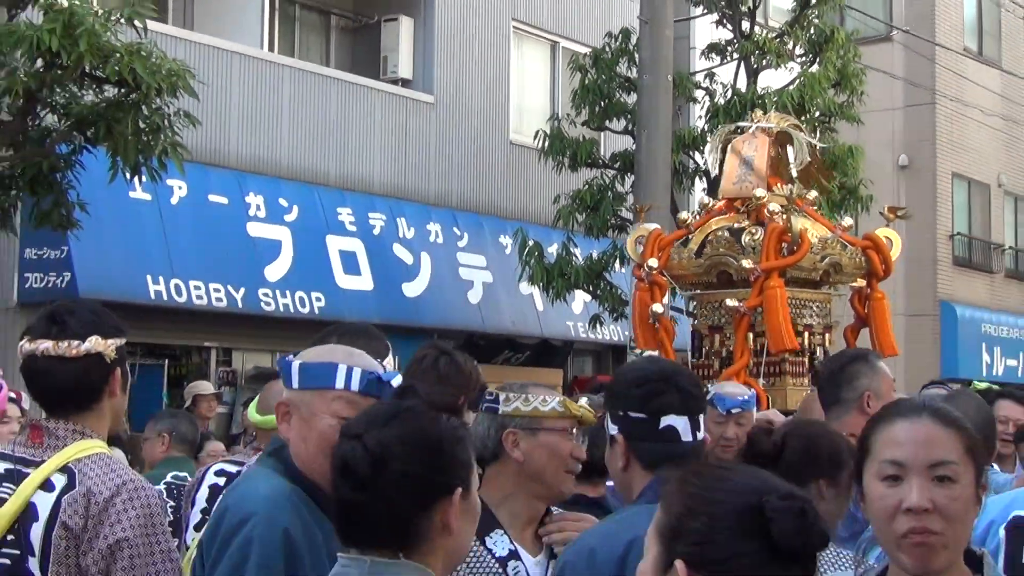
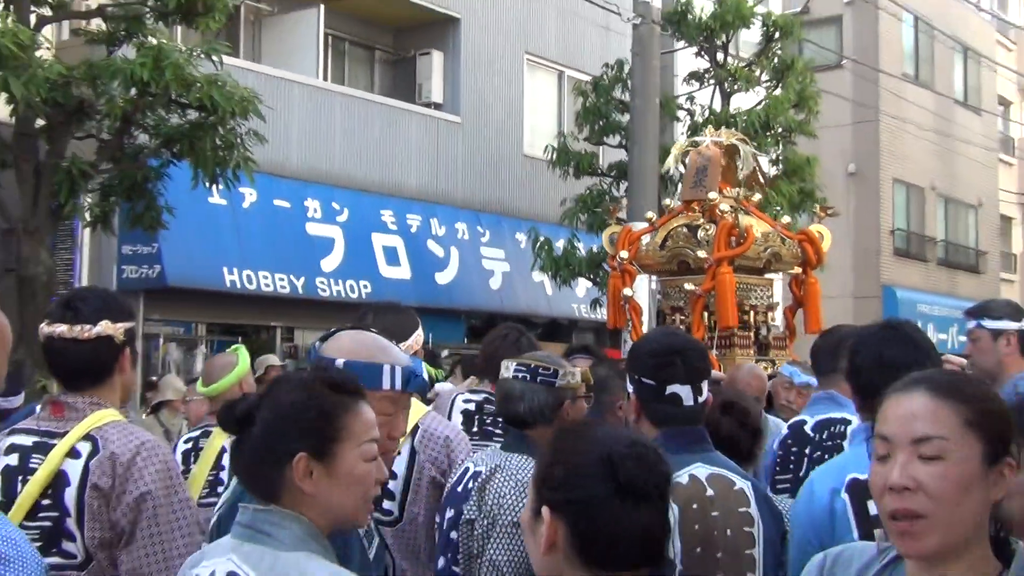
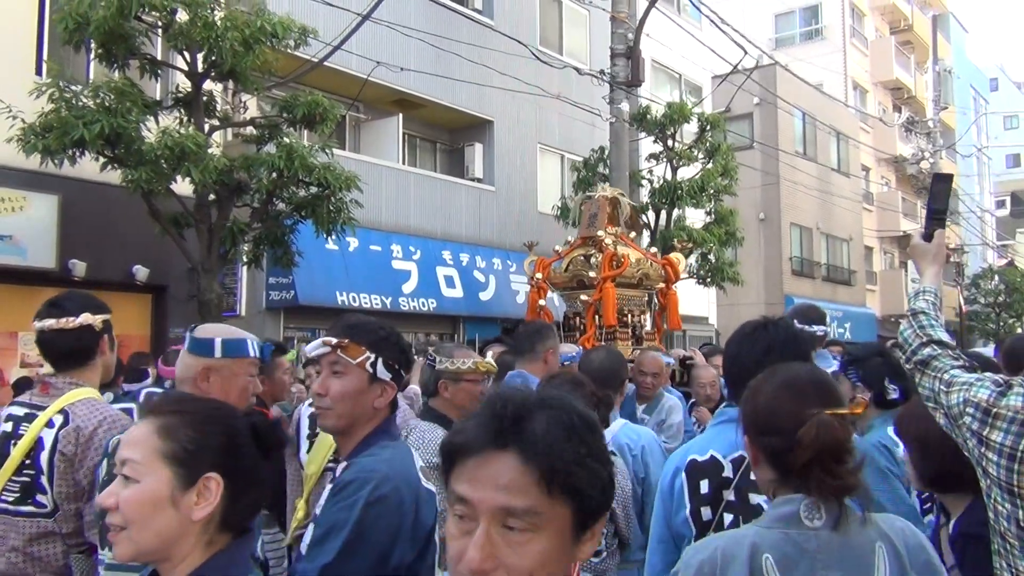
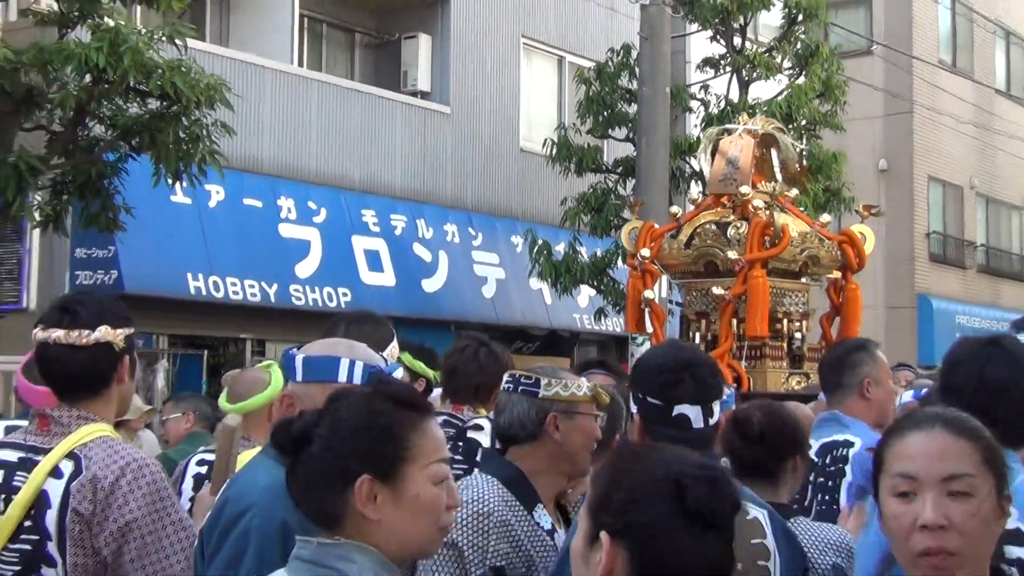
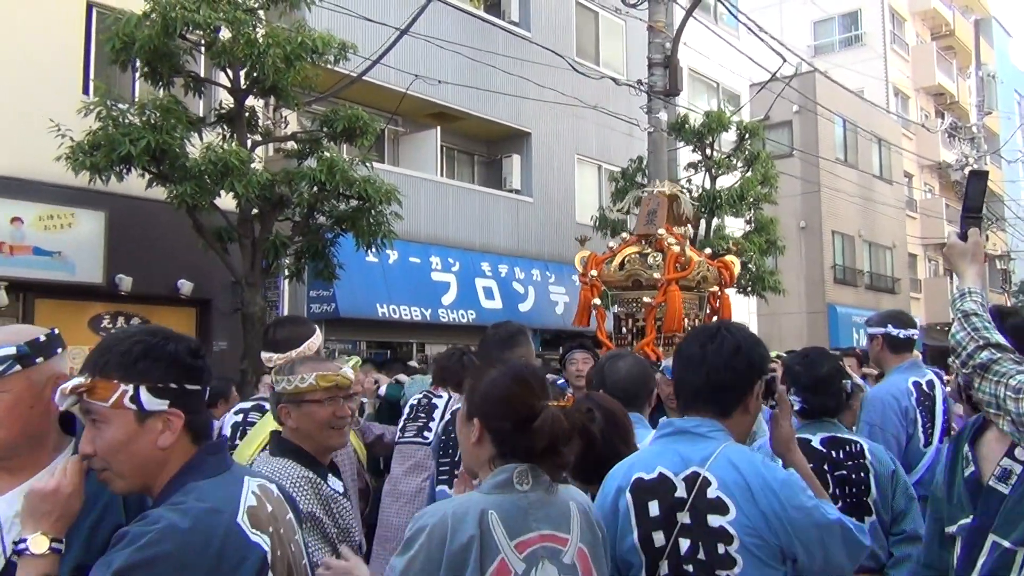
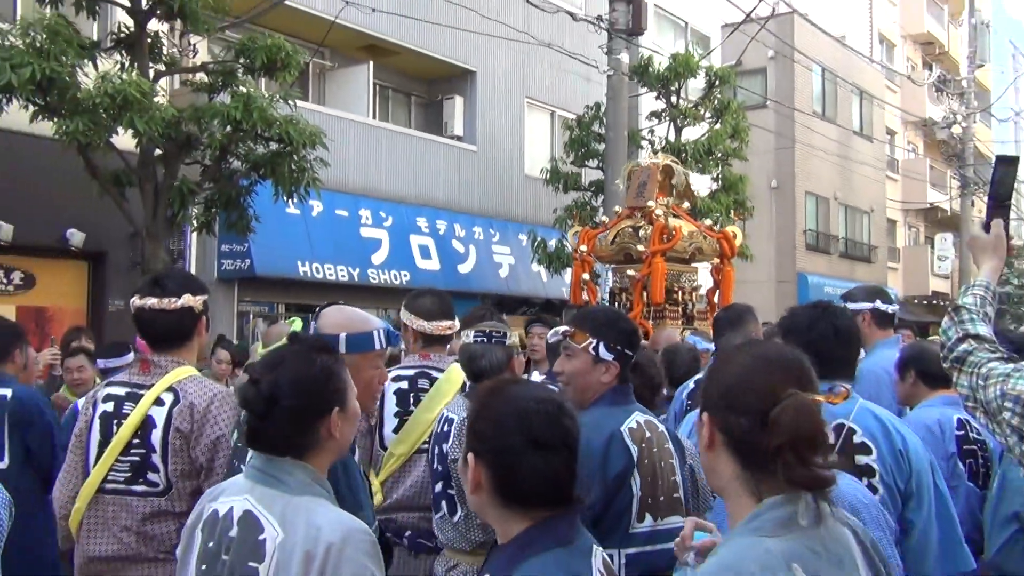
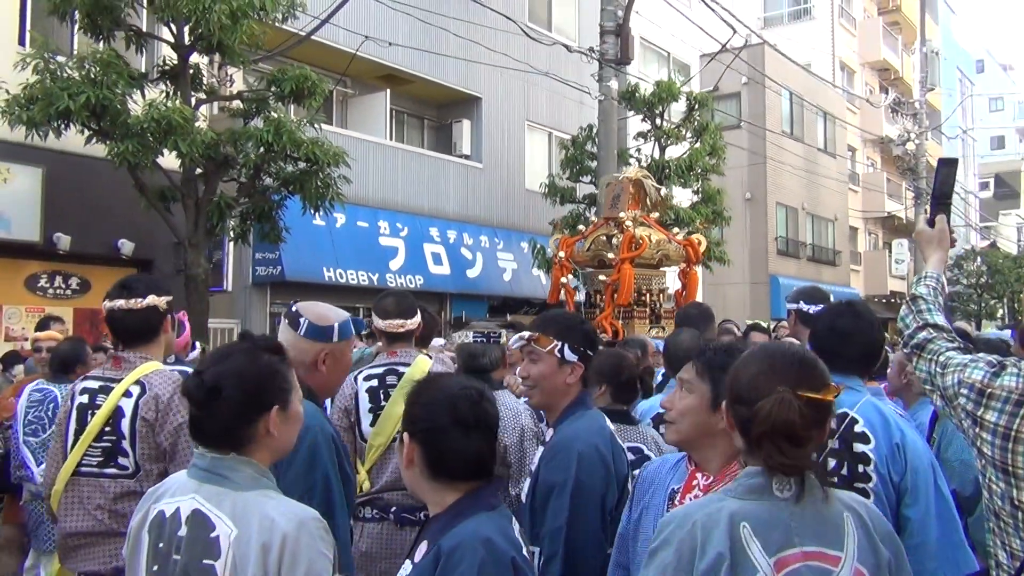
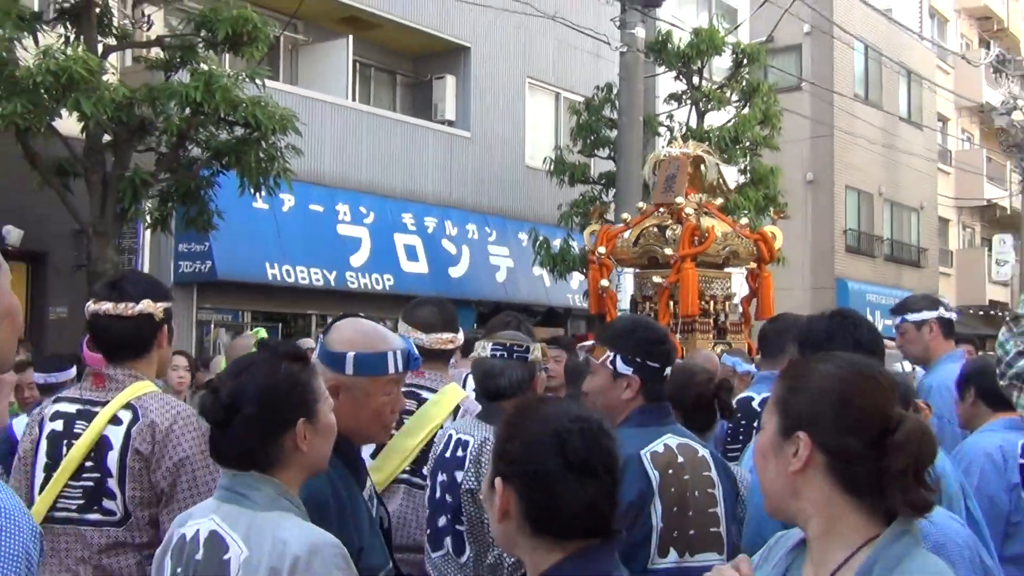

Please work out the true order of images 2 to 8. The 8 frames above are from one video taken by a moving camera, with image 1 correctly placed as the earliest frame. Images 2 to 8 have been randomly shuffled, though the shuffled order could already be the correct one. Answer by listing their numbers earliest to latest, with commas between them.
4, 2, 8, 6, 7, 3, 5
